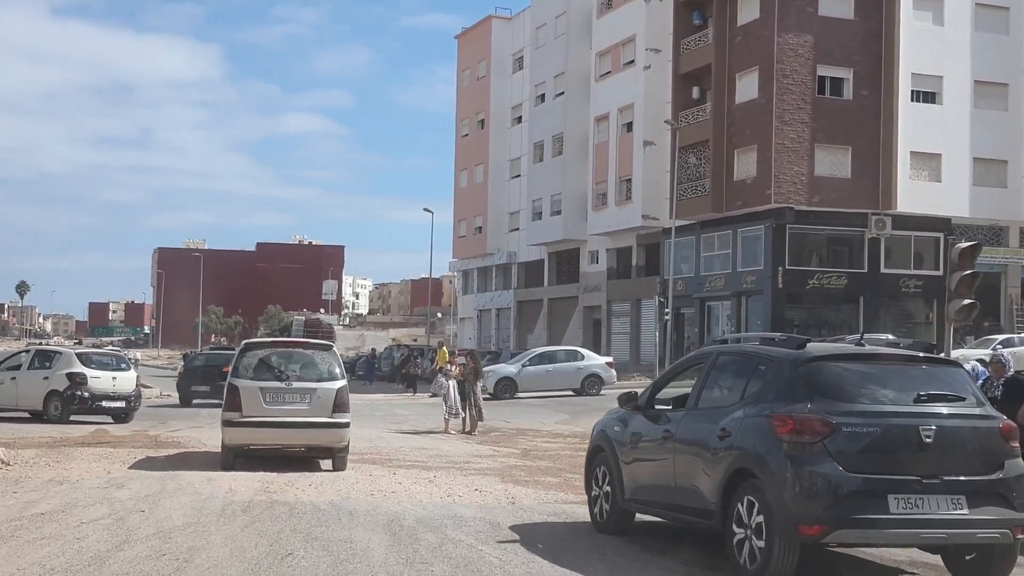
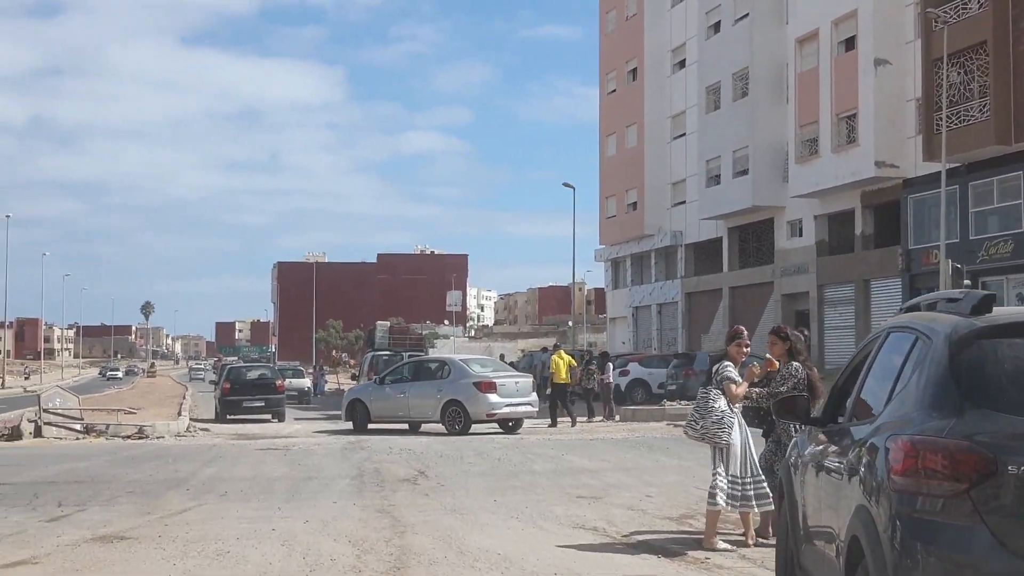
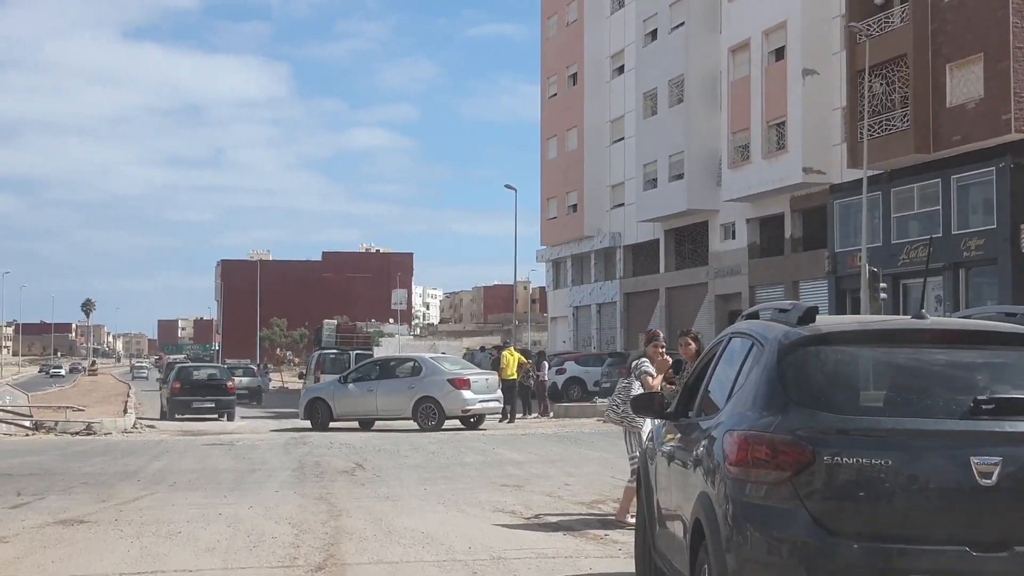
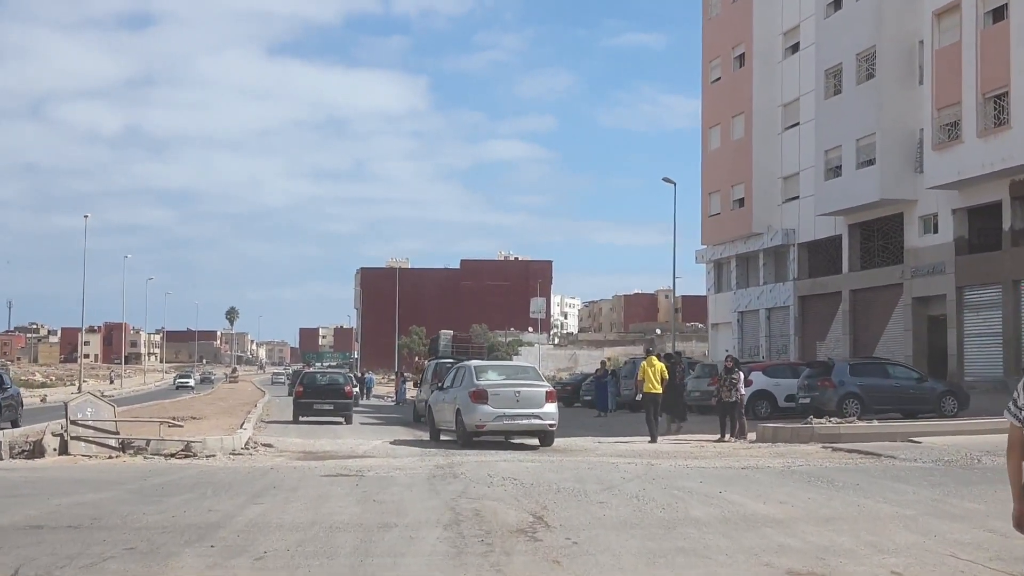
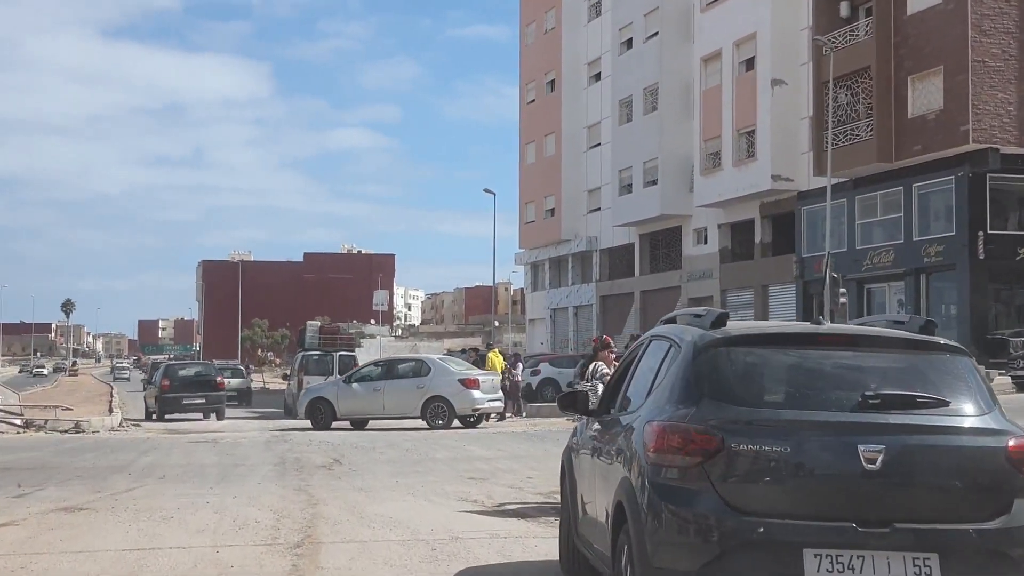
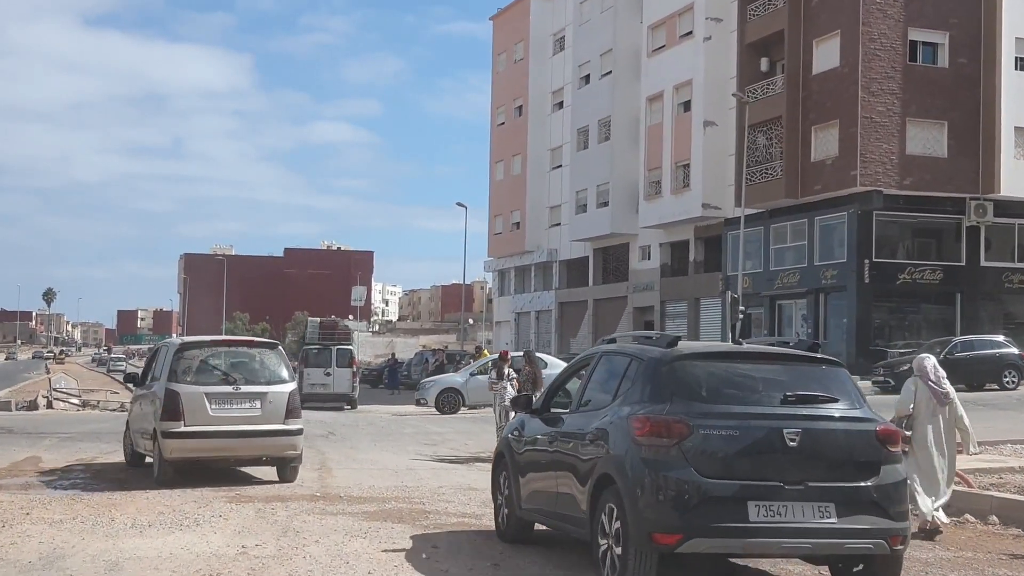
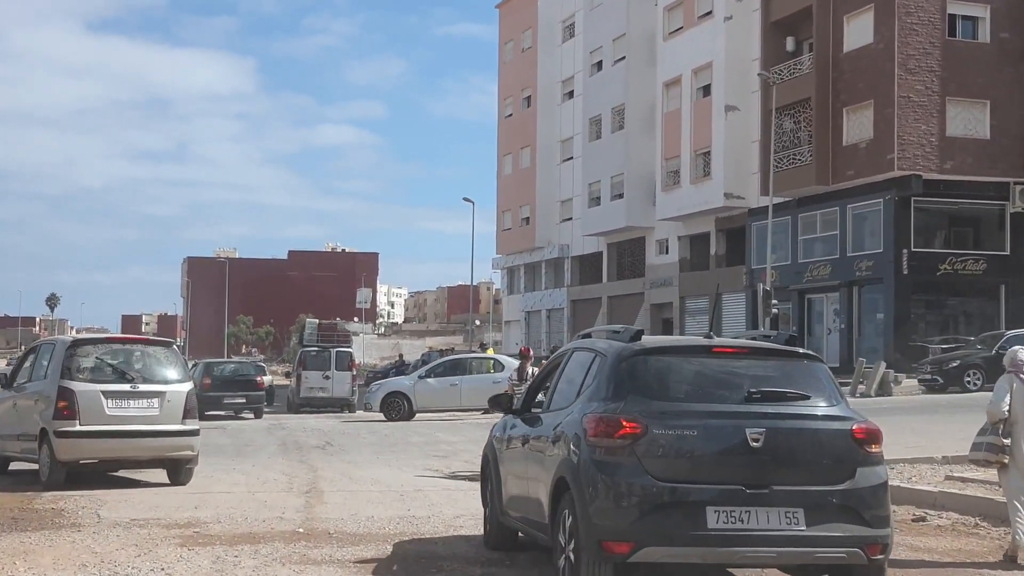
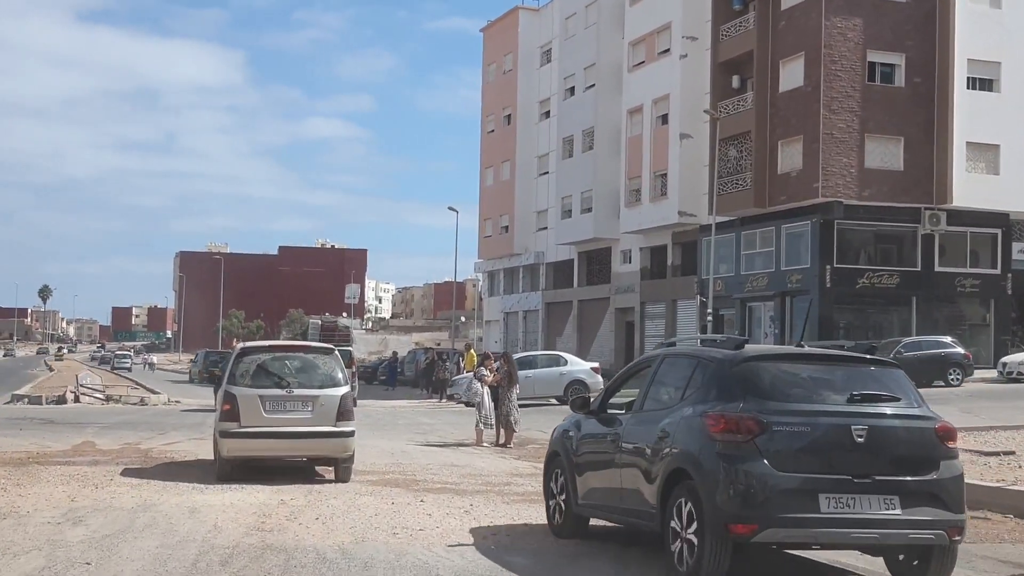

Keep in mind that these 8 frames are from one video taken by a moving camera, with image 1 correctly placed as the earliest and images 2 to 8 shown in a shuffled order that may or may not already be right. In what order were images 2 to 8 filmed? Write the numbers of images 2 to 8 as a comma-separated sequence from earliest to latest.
8, 6, 7, 5, 3, 2, 4
